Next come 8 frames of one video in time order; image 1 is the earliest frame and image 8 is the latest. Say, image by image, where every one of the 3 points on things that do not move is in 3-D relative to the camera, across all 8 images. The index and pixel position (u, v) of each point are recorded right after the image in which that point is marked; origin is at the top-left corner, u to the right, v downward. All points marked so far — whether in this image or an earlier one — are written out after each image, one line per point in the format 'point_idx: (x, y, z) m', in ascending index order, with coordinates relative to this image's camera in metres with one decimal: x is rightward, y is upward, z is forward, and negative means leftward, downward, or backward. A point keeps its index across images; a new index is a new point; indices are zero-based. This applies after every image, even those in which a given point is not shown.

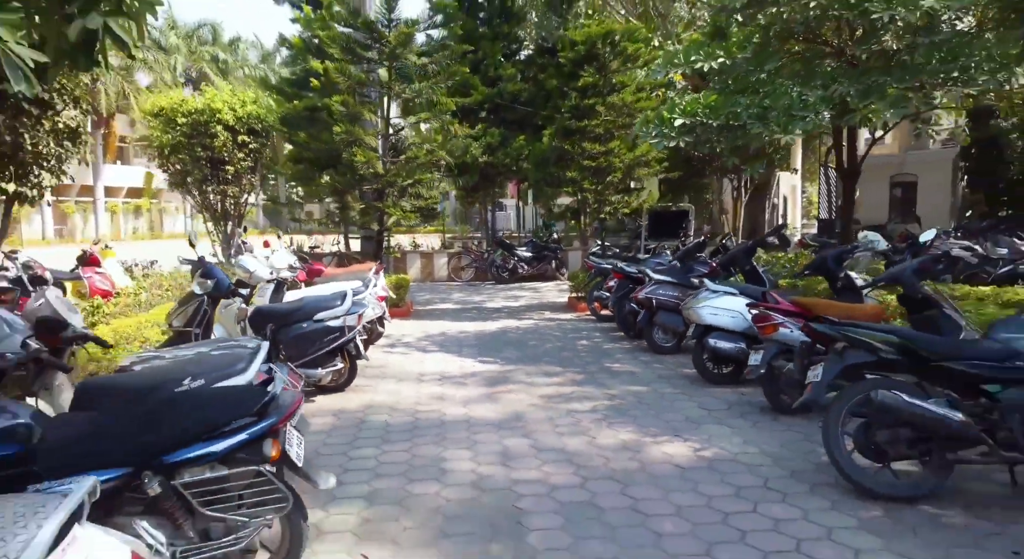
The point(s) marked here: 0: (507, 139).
0: (-0.1, +2.4, +11.6) m
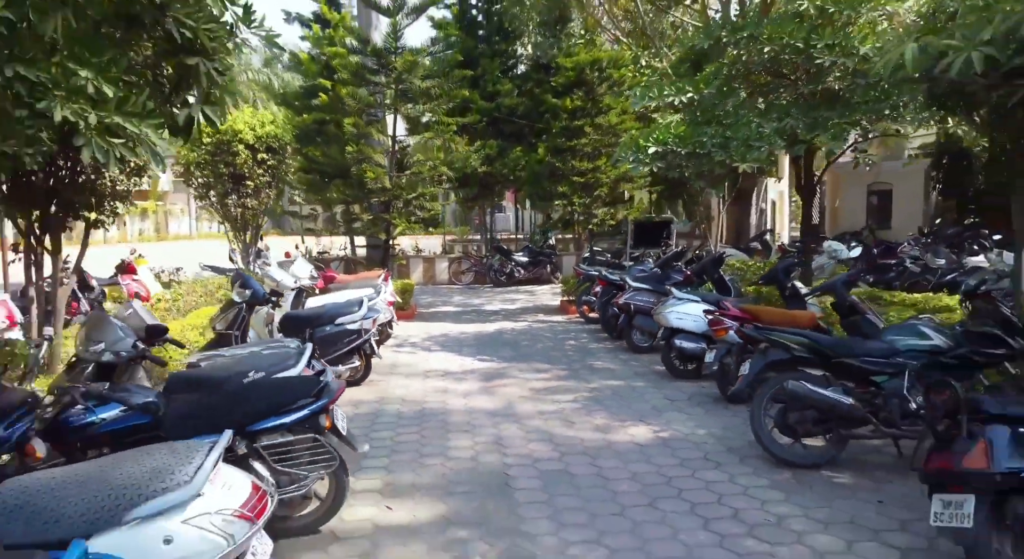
0: (-0.1, +2.3, +12.3) m
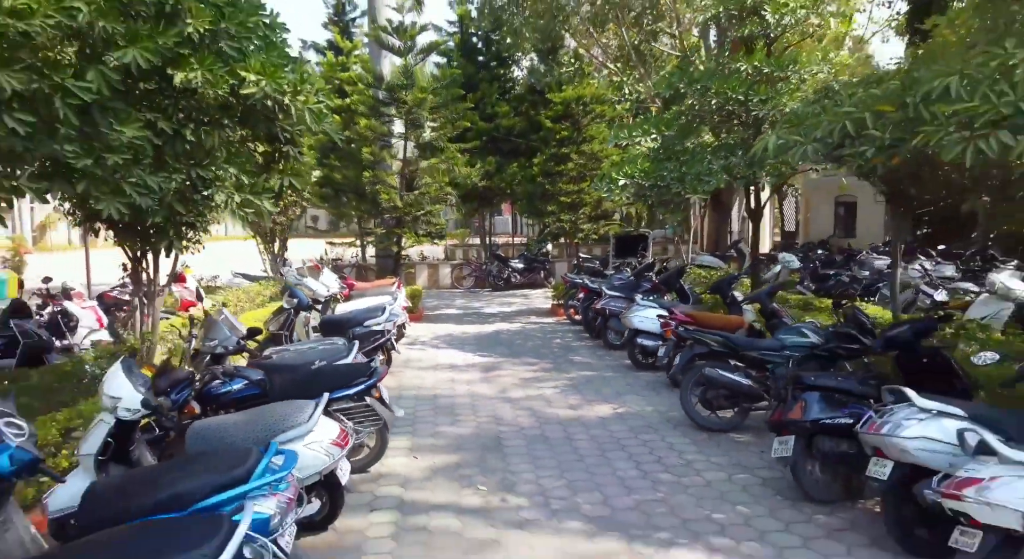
0: (-0.2, +2.2, +13.5) m
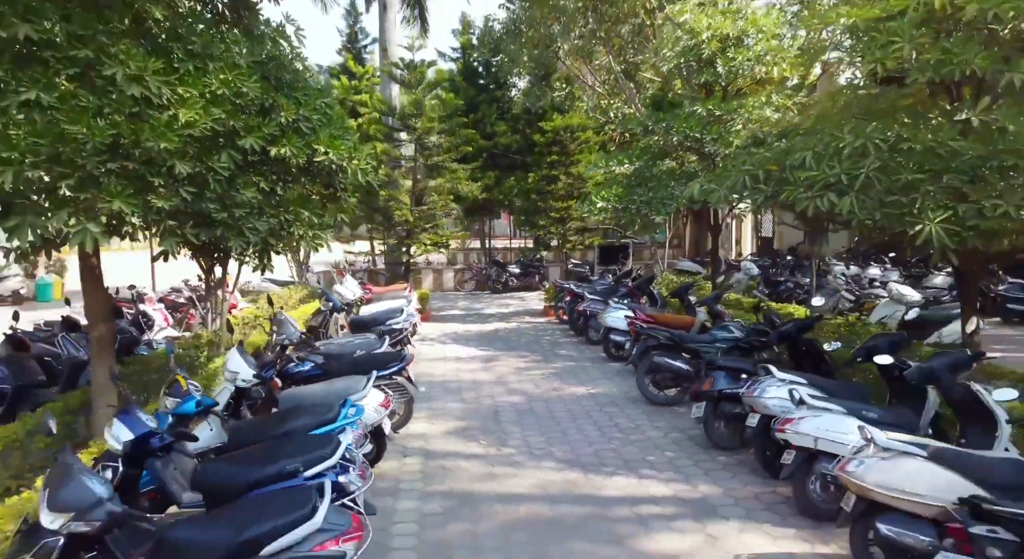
0: (-0.3, +2.2, +14.9) m
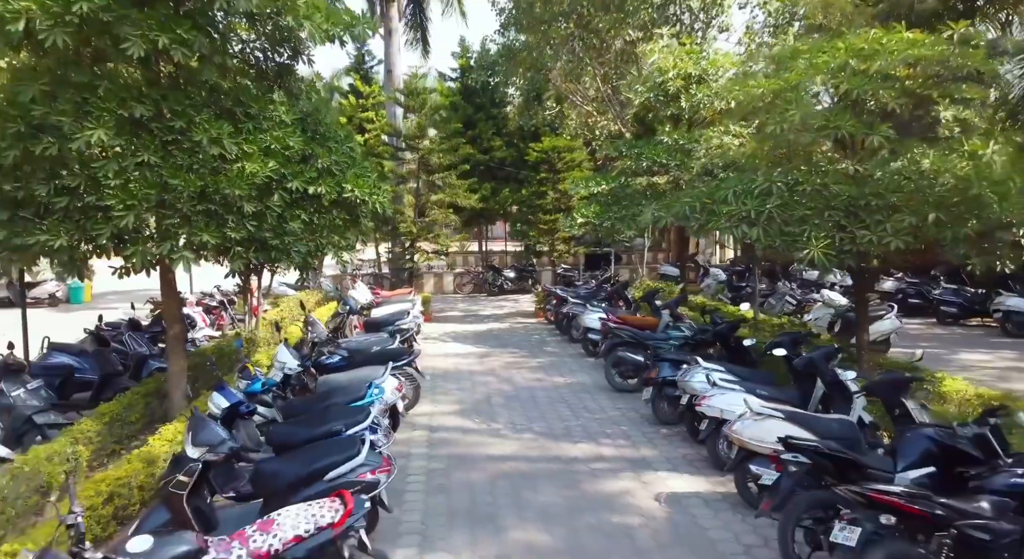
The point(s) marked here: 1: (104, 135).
0: (-0.4, +2.1, +16.1) m
1: (-2.7, +0.9, +4.5) m
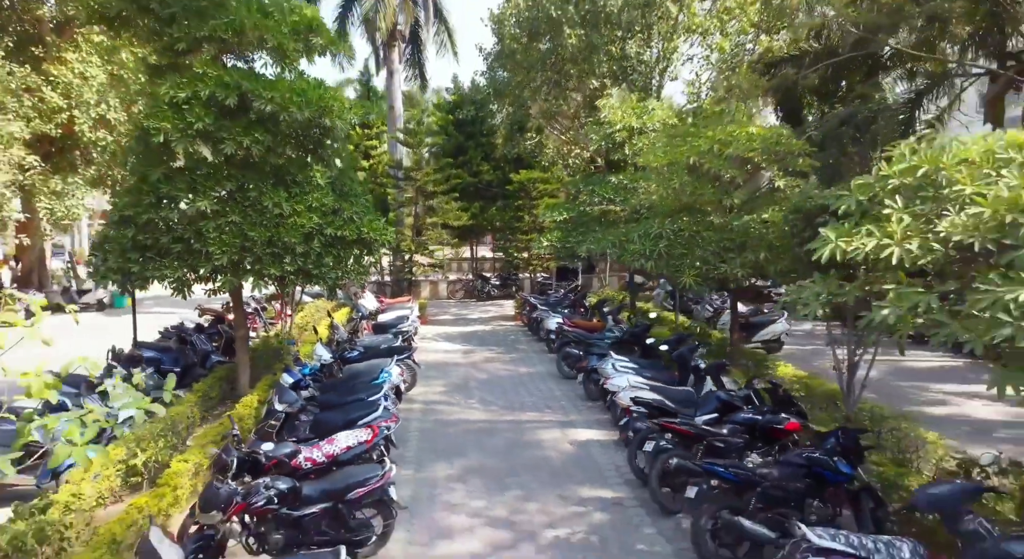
0: (-0.7, +1.9, +18.4) m
1: (-3.0, +0.7, +6.8) m
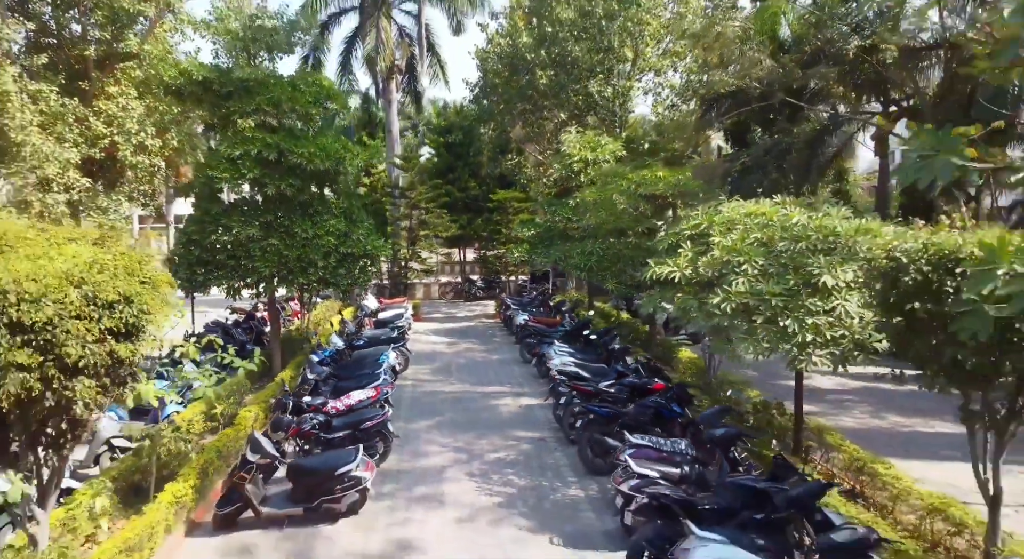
0: (-1.2, +1.8, +20.8) m
1: (-3.5, +0.6, +9.2) m
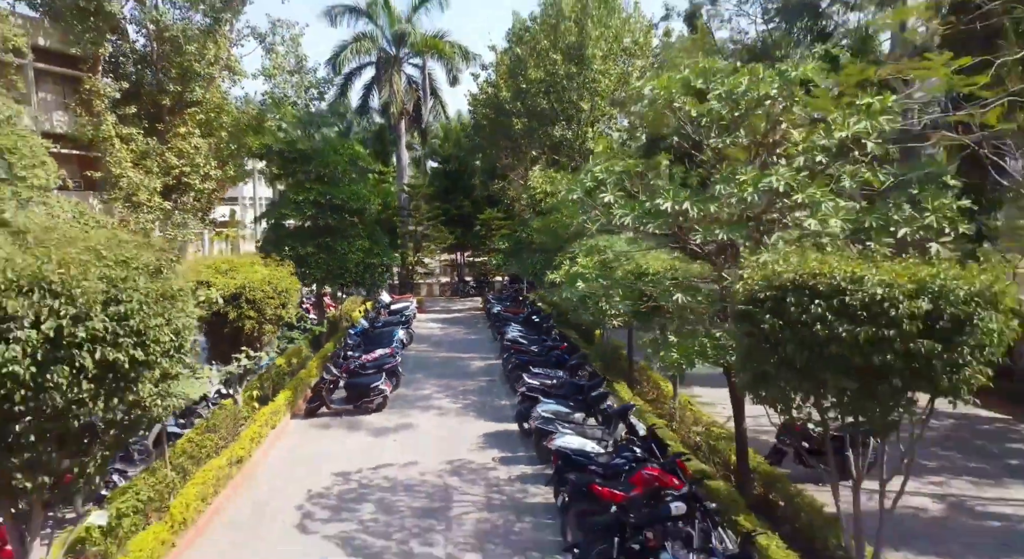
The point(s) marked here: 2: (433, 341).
0: (-1.7, +1.8, +25.5) m
1: (-4.1, +0.6, +13.9) m
2: (-1.8, -1.6, +16.4) m
